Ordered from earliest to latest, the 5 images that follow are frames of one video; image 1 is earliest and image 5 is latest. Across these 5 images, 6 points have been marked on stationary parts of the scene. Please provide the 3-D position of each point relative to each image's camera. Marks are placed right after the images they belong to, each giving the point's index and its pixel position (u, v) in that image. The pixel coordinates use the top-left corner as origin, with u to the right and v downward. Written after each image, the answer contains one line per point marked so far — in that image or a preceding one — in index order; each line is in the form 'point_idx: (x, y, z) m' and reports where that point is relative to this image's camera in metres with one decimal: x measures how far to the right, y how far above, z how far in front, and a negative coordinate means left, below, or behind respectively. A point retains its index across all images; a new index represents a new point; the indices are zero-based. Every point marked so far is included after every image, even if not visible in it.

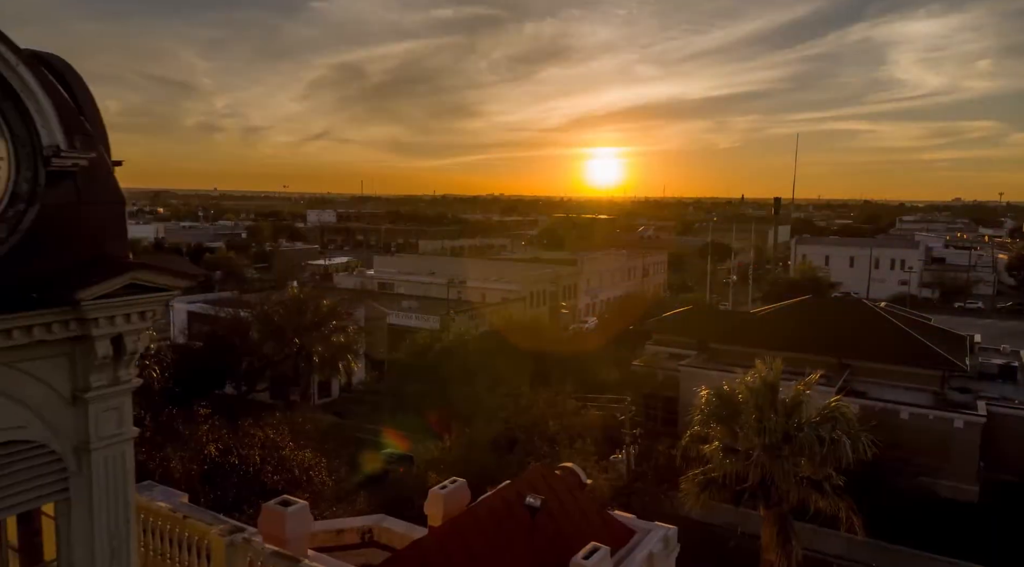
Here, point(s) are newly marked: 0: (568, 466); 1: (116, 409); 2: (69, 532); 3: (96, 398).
0: (+0.9, -3.1, +12.6) m
1: (-2.5, -0.8, +4.7) m
2: (-2.7, -1.5, +4.6) m
3: (-2.5, -0.7, +4.5) m
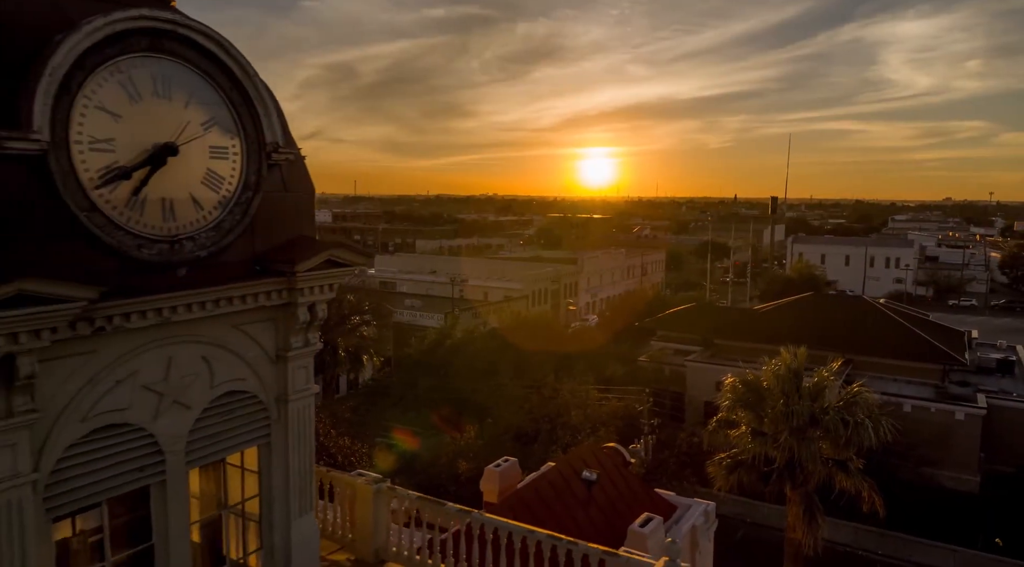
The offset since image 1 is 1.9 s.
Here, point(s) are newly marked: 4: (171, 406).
0: (+1.8, -2.9, +13.5) m
1: (-1.5, -0.6, +5.5) m
2: (-1.7, -1.3, +5.4) m
3: (-1.5, -0.5, +5.3) m
4: (-2.1, -0.7, +4.6) m
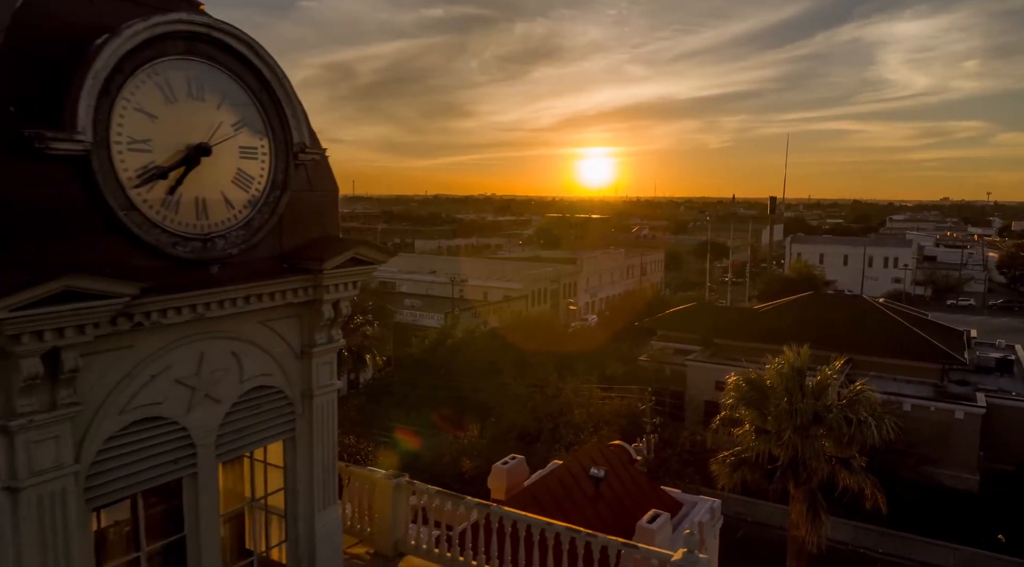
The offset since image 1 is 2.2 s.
0: (+2.0, -2.9, +13.6) m
1: (-1.4, -0.6, +5.6) m
2: (-1.6, -1.3, +5.5) m
3: (-1.4, -0.5, +5.4) m
4: (-1.9, -0.7, +4.7) m
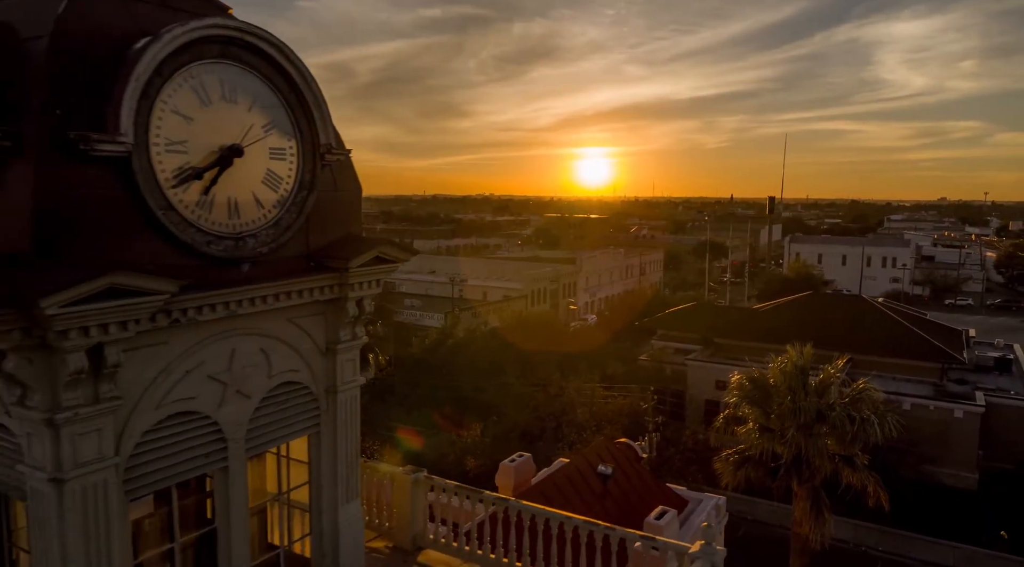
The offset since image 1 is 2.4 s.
0: (+2.1, -2.9, +13.7) m
1: (-1.2, -0.6, +5.7) m
2: (-1.4, -1.3, +5.6) m
3: (-1.2, -0.5, +5.6) m
4: (-1.8, -0.7, +4.8) m
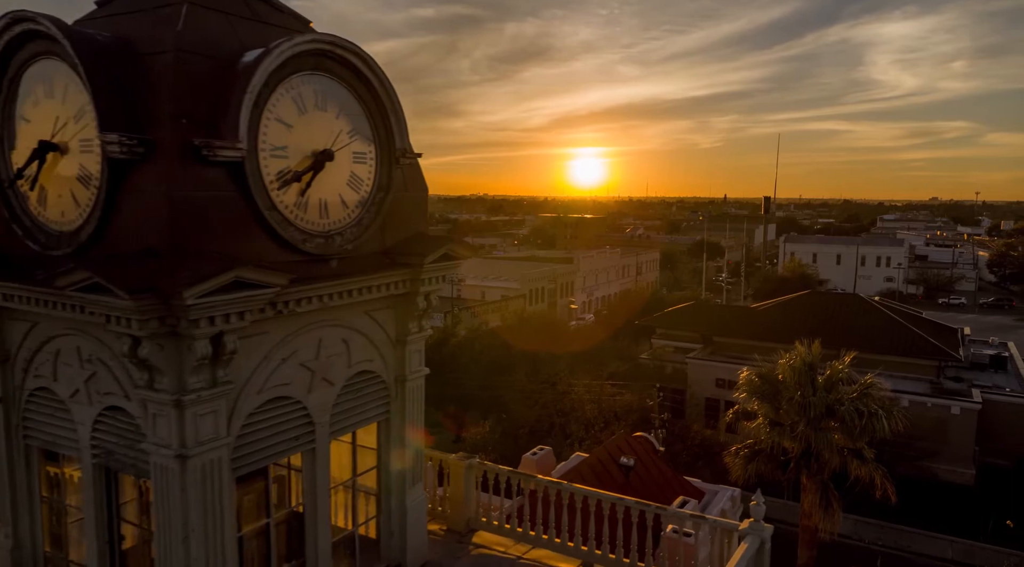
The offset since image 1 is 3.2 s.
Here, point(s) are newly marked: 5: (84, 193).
0: (+2.5, -2.8, +14.1) m
1: (-0.8, -0.5, +6.0) m
2: (-1.0, -1.3, +6.0) m
3: (-0.8, -0.5, +5.9) m
4: (-1.3, -0.7, +5.2) m
5: (-2.5, +0.5, +4.3) m
